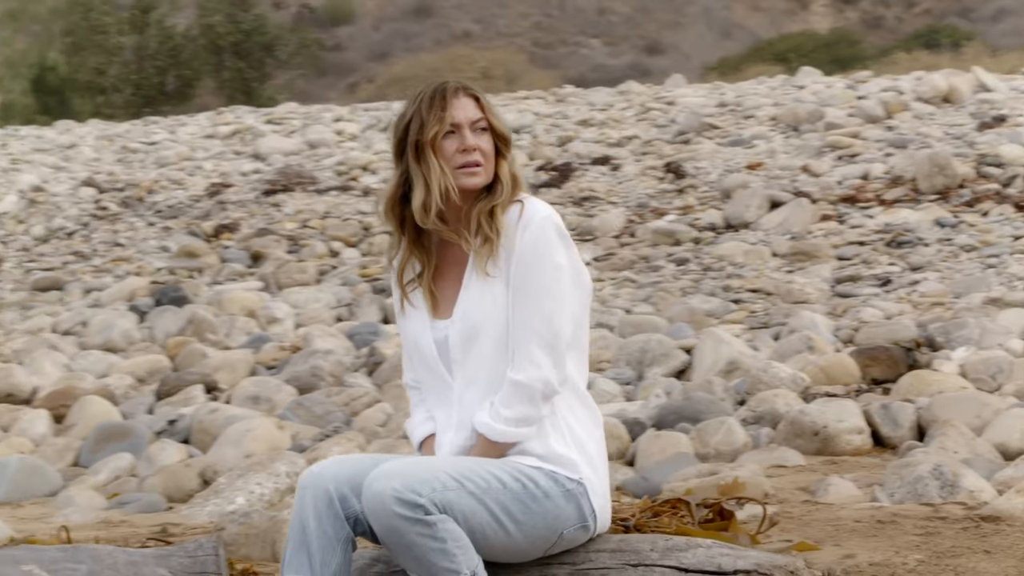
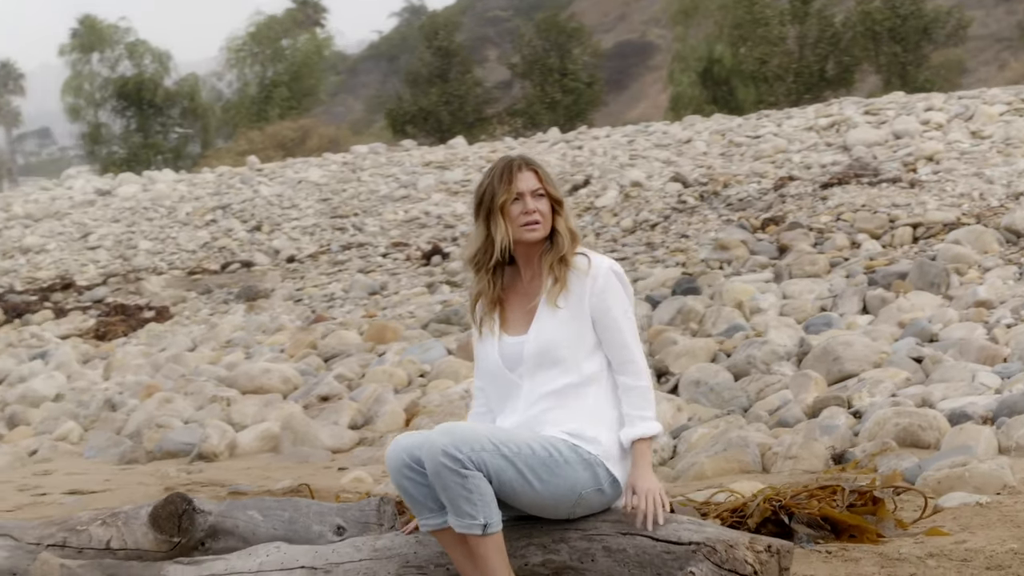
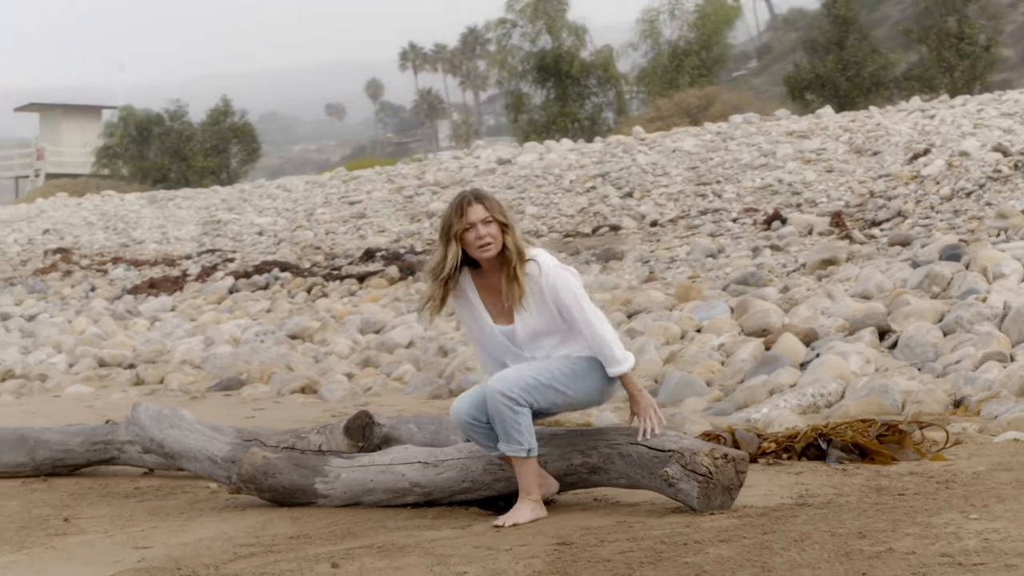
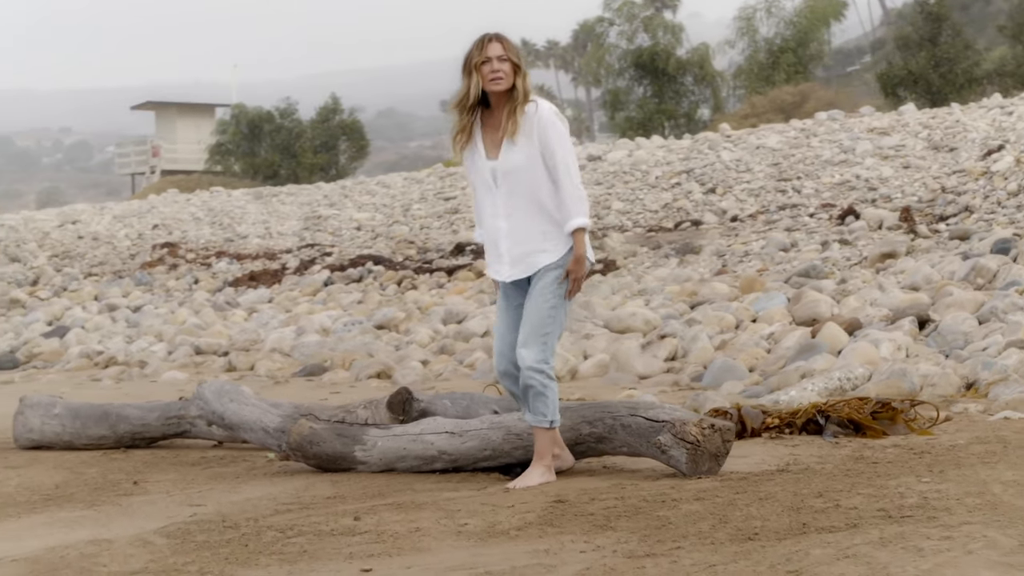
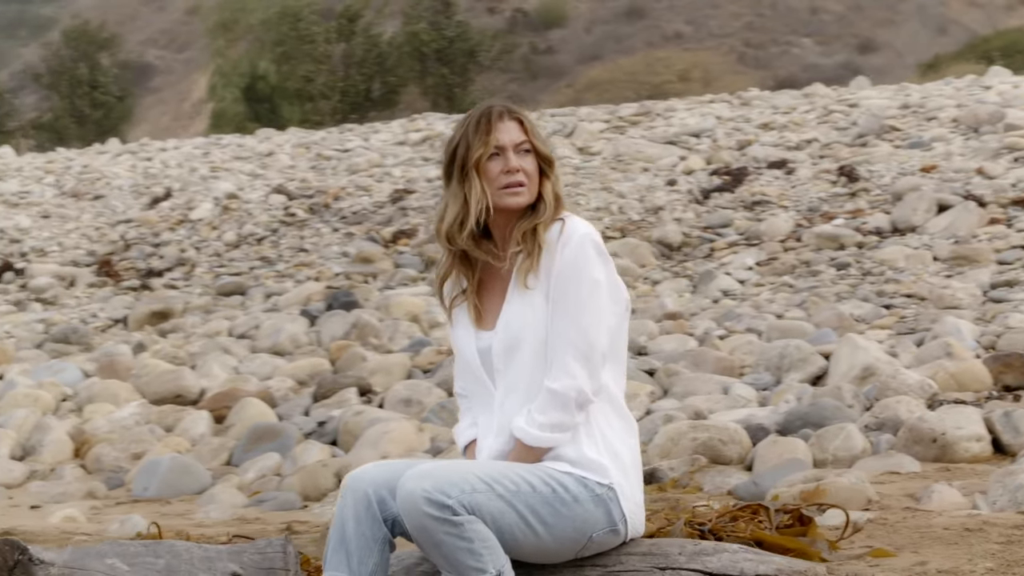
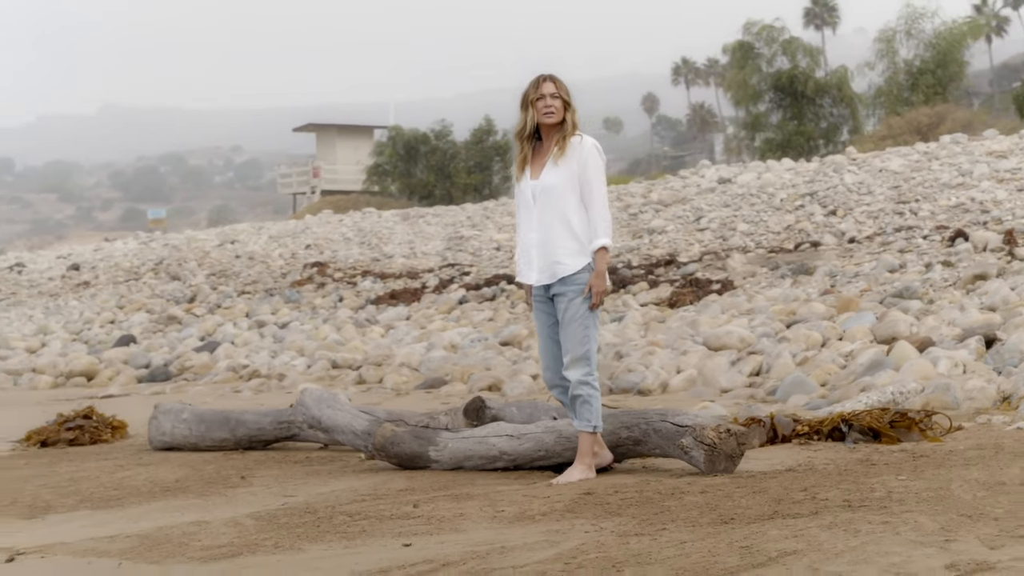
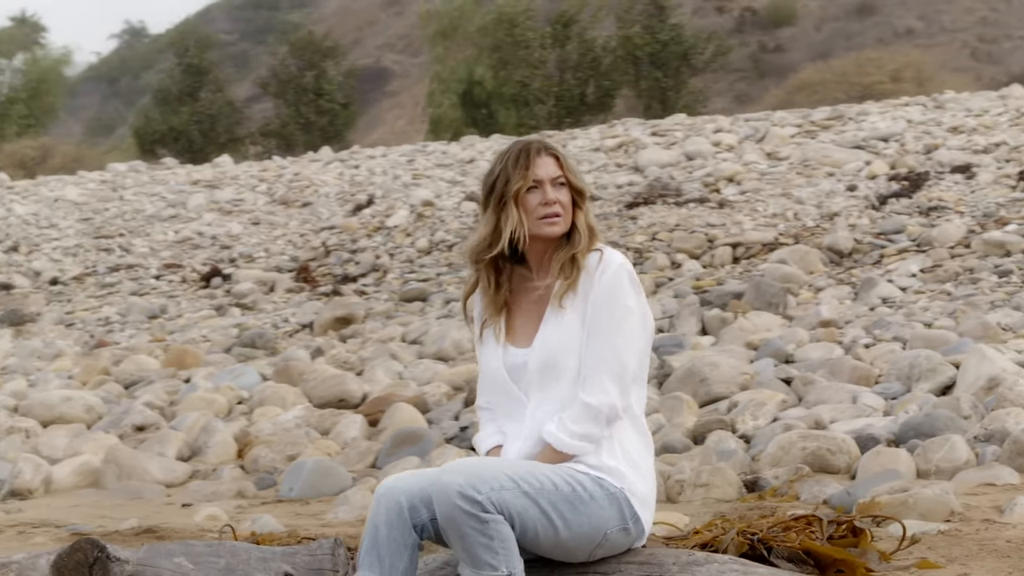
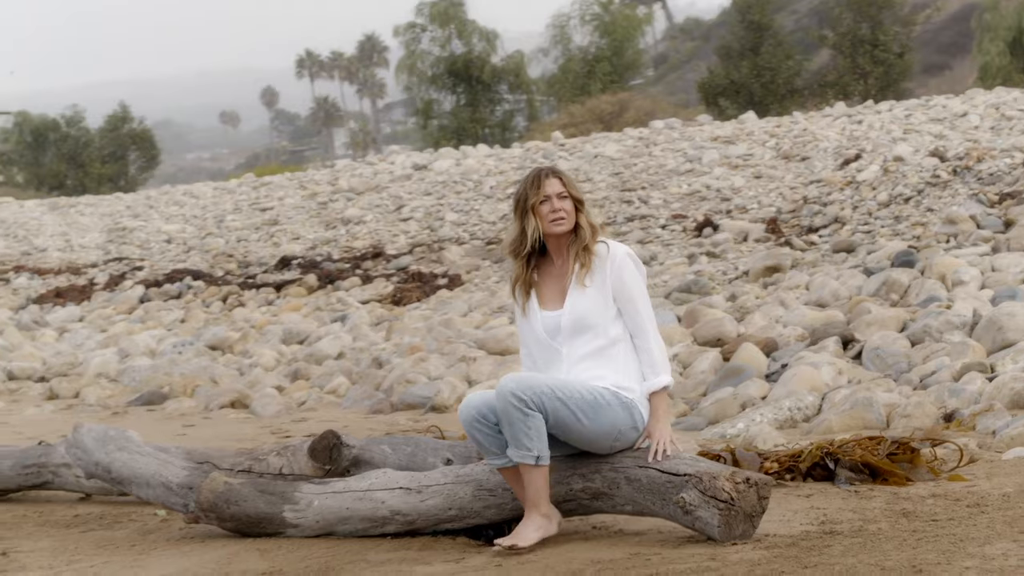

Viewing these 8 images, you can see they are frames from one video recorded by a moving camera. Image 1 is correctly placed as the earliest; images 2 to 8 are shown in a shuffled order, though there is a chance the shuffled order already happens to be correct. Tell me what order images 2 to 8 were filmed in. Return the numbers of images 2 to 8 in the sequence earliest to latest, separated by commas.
5, 7, 2, 8, 3, 4, 6
